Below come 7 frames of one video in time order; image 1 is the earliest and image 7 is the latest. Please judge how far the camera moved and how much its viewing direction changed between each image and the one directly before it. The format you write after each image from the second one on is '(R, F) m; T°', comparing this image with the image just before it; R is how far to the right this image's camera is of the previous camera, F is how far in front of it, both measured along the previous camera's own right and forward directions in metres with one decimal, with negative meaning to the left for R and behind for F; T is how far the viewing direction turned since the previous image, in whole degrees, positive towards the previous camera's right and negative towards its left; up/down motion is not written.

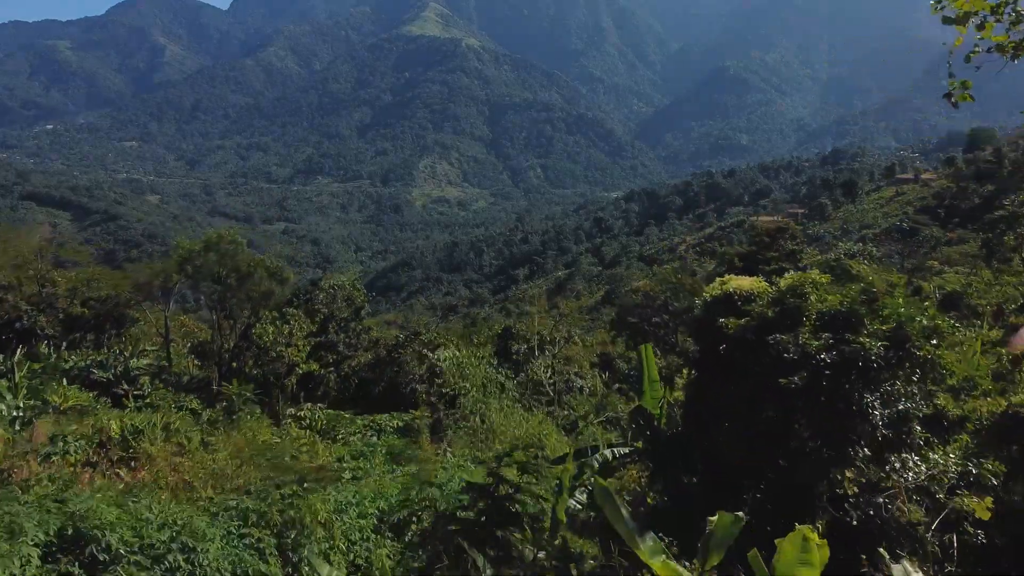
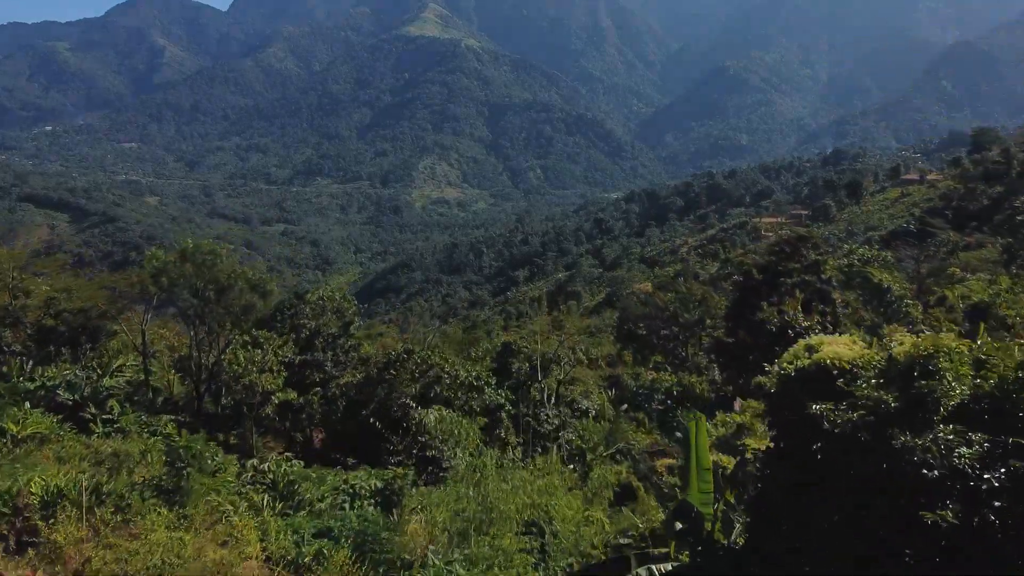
(0.0, +0.6) m; 0°
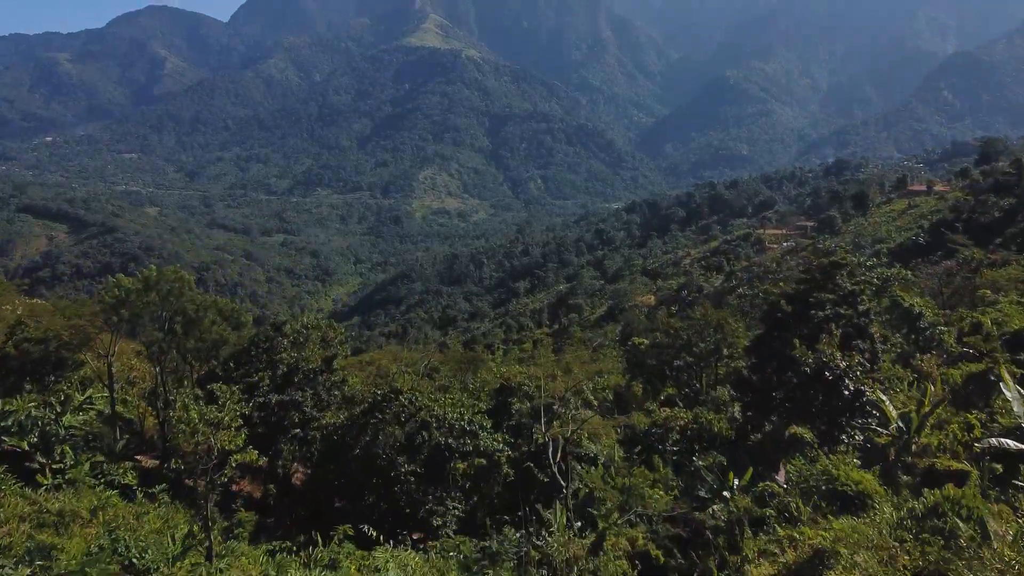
(0.0, +0.7) m; 0°
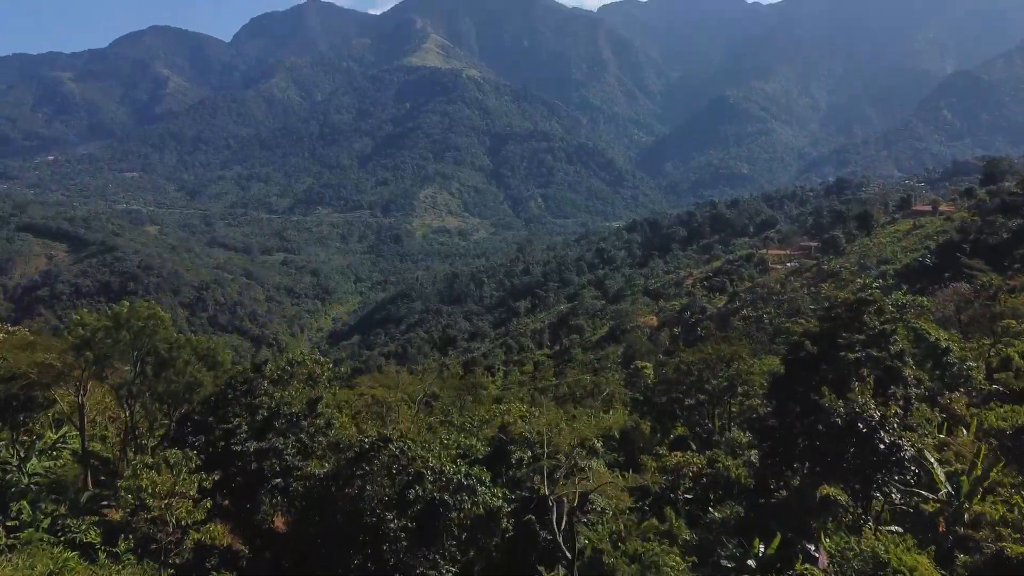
(0.0, +0.5) m; 0°
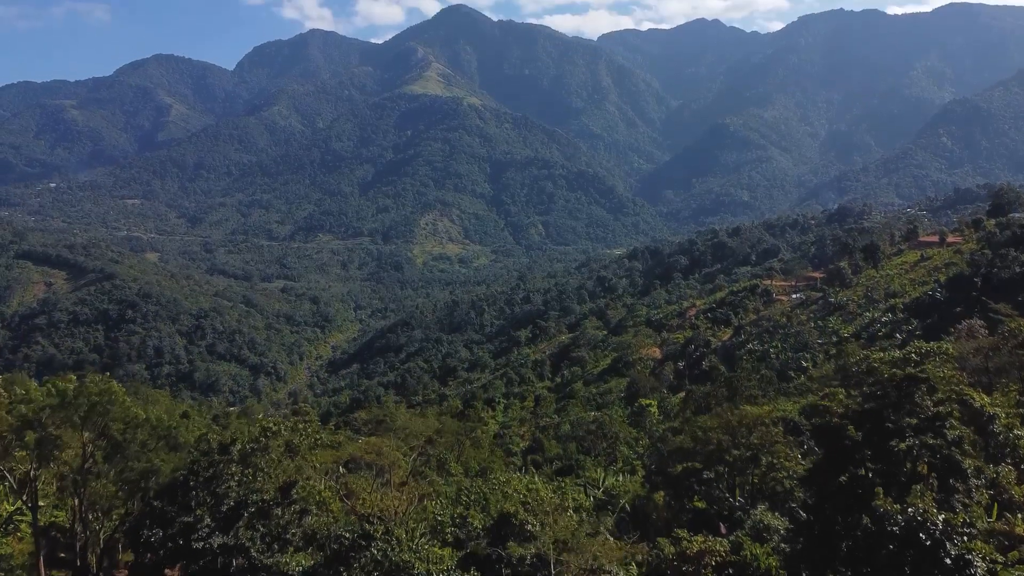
(0.0, +0.7) m; 0°
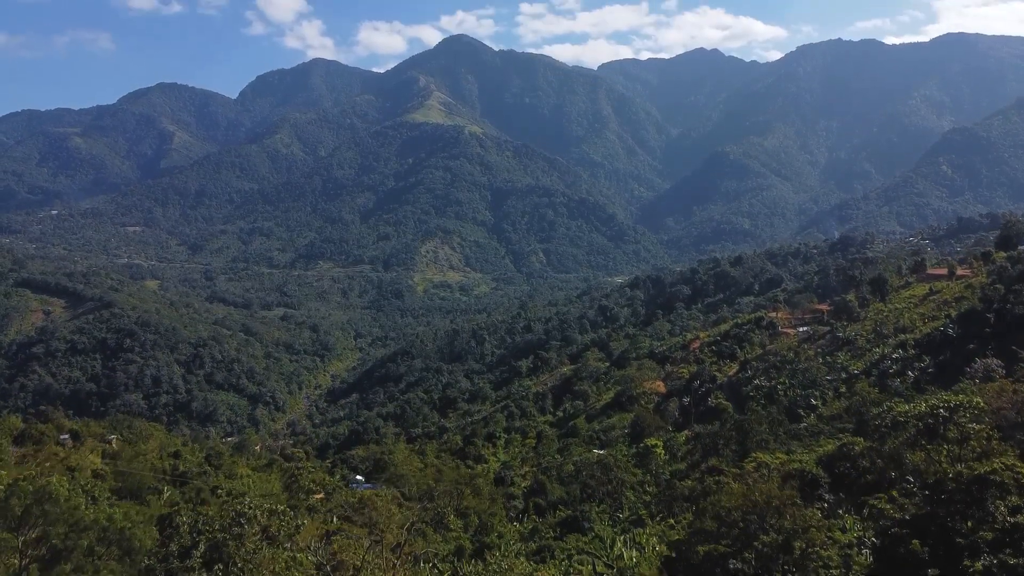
(0.0, +0.7) m; 0°
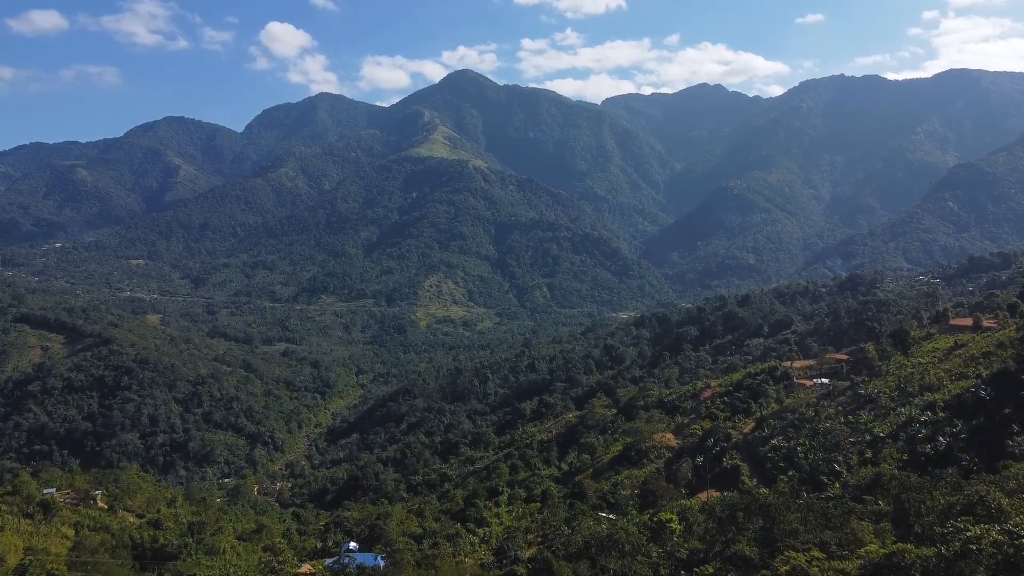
(0.0, +1.6) m; 0°
